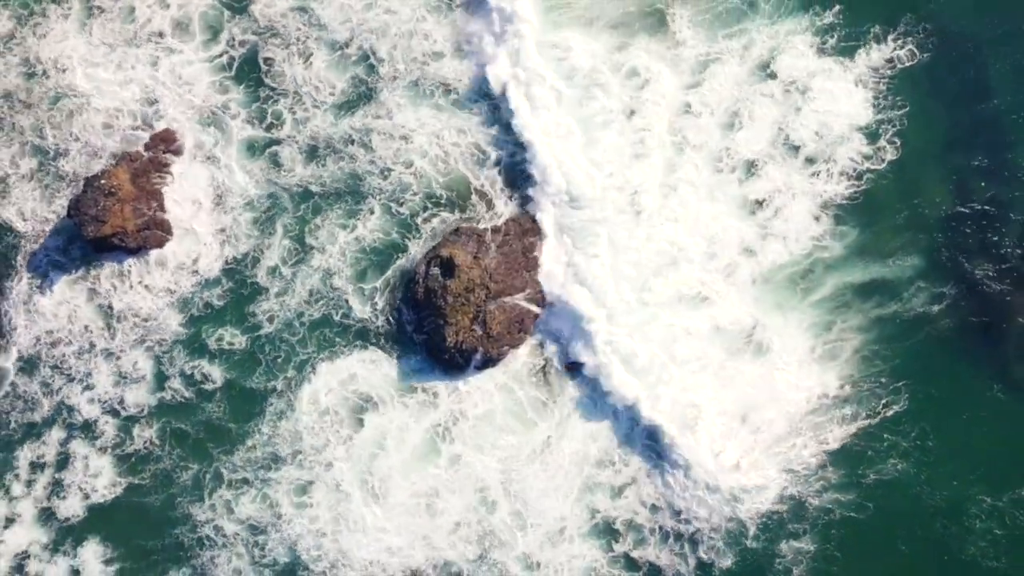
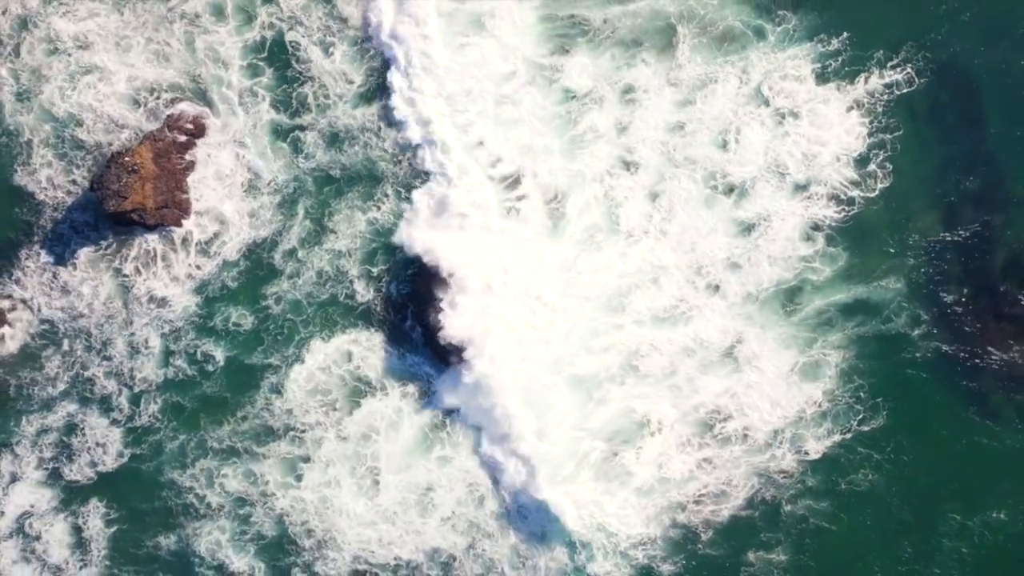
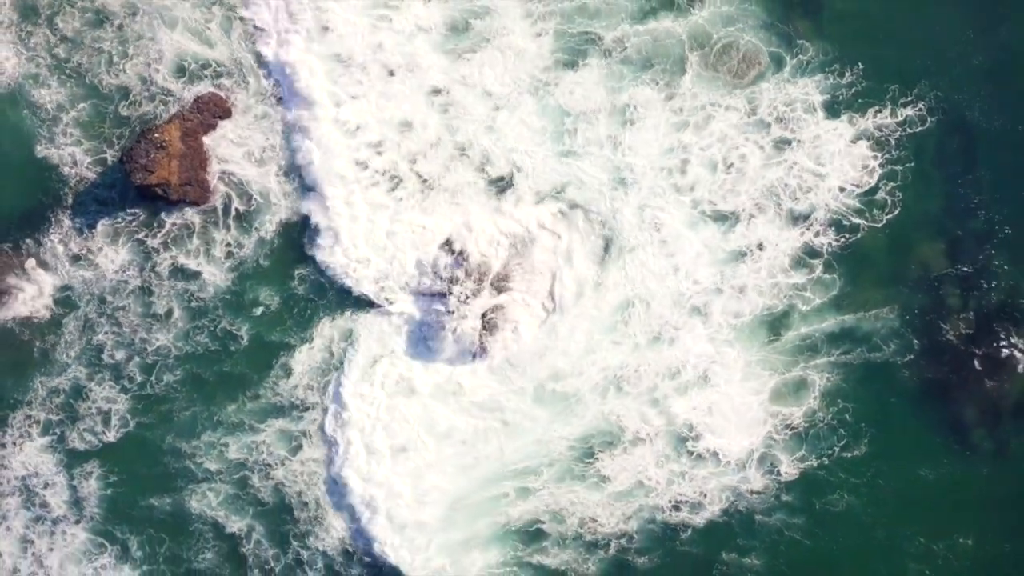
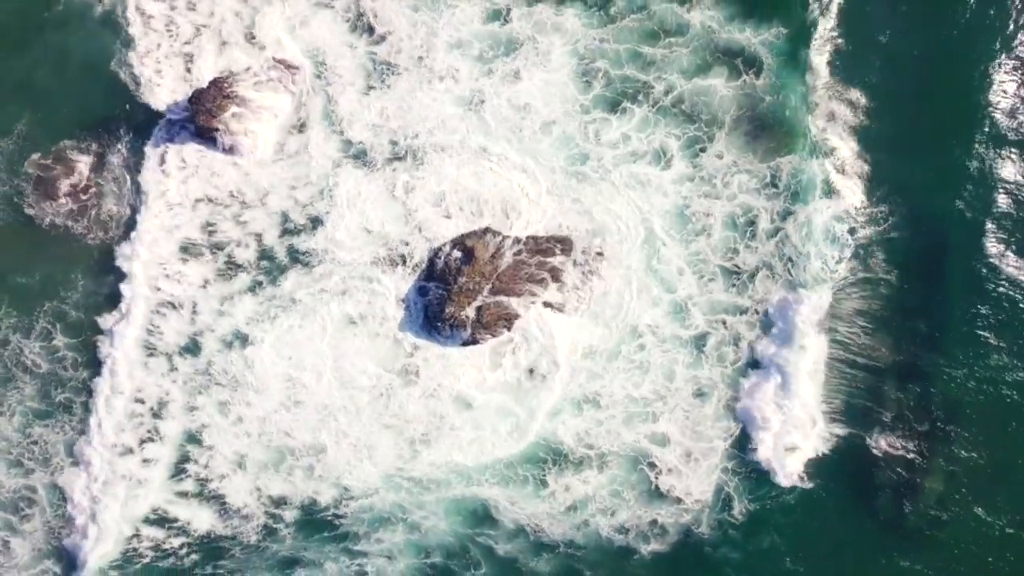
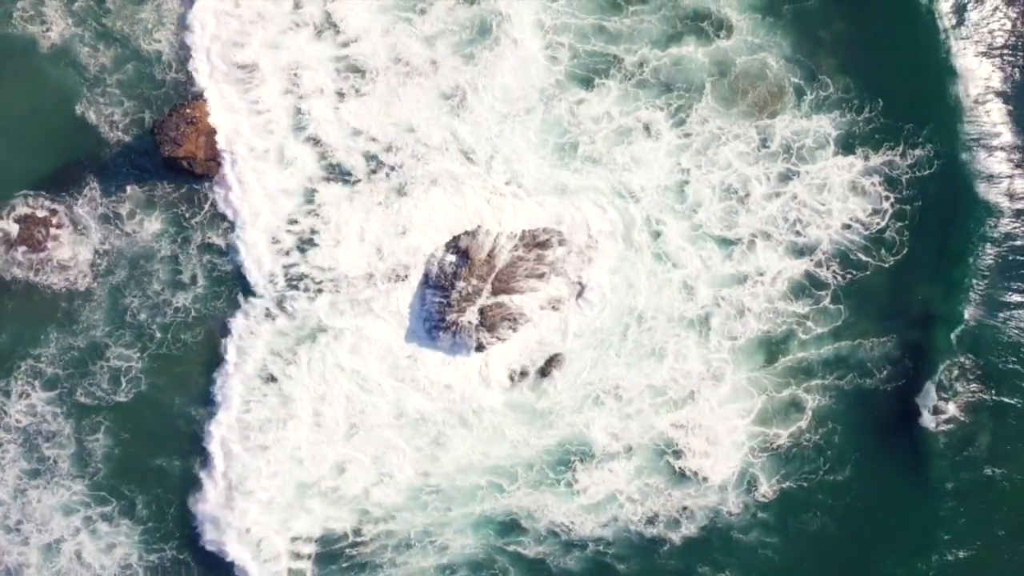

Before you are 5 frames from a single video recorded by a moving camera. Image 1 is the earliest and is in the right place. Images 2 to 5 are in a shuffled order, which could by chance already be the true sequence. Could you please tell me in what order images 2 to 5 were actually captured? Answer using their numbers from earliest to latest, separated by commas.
2, 3, 5, 4
